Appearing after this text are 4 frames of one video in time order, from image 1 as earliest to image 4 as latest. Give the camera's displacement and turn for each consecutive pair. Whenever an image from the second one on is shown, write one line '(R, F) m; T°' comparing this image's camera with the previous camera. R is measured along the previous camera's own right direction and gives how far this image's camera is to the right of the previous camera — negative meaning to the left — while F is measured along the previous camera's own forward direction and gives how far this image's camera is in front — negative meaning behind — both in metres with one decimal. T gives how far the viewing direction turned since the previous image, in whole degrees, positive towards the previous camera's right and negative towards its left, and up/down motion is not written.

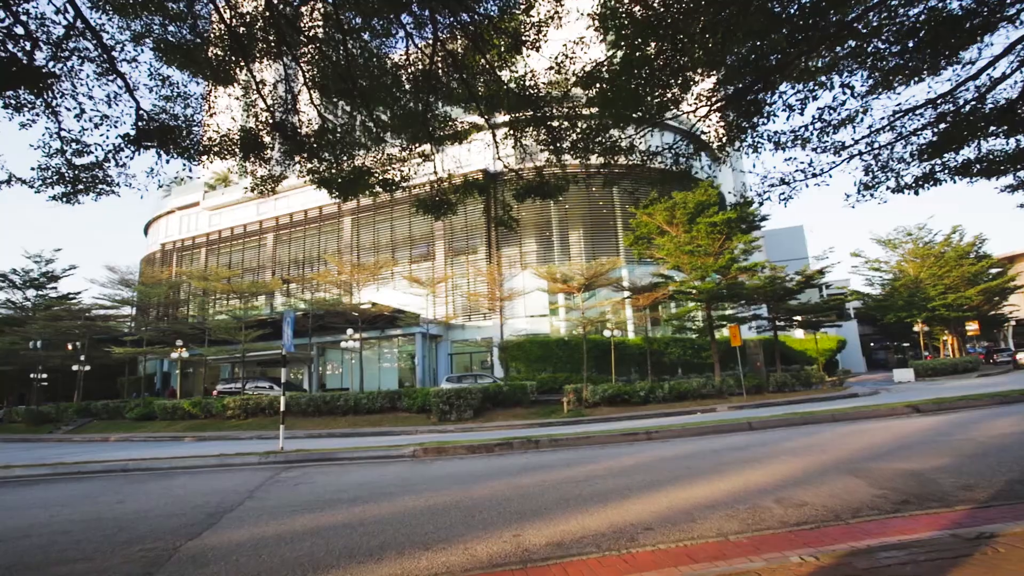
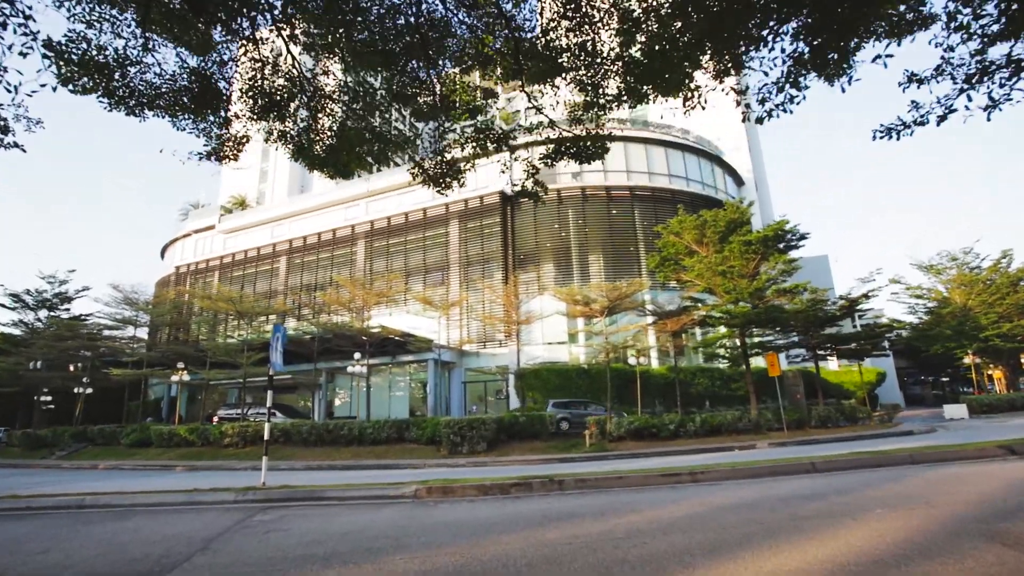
(-0.1, +1.3) m; -2°
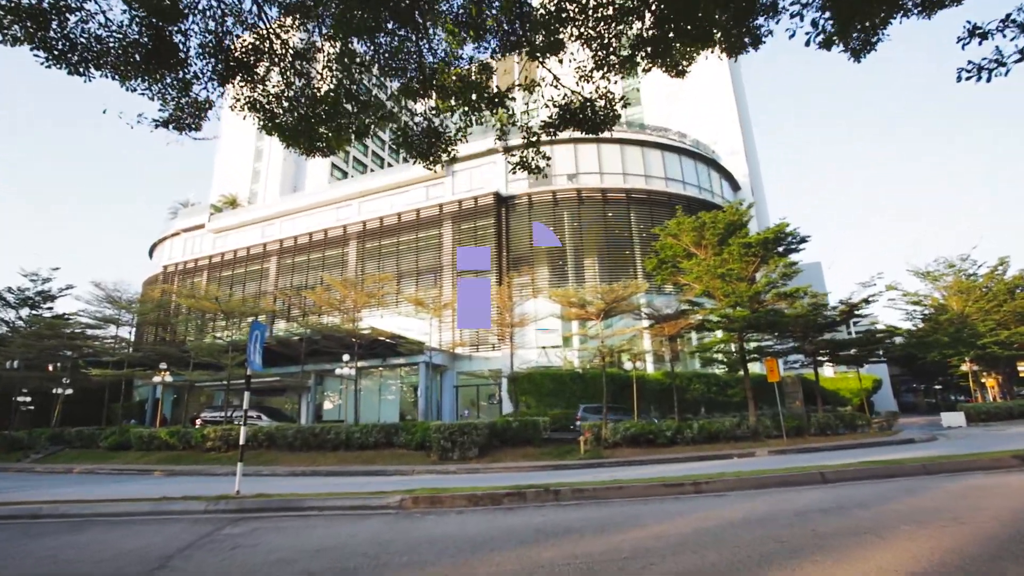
(0.0, +0.5) m; +1°
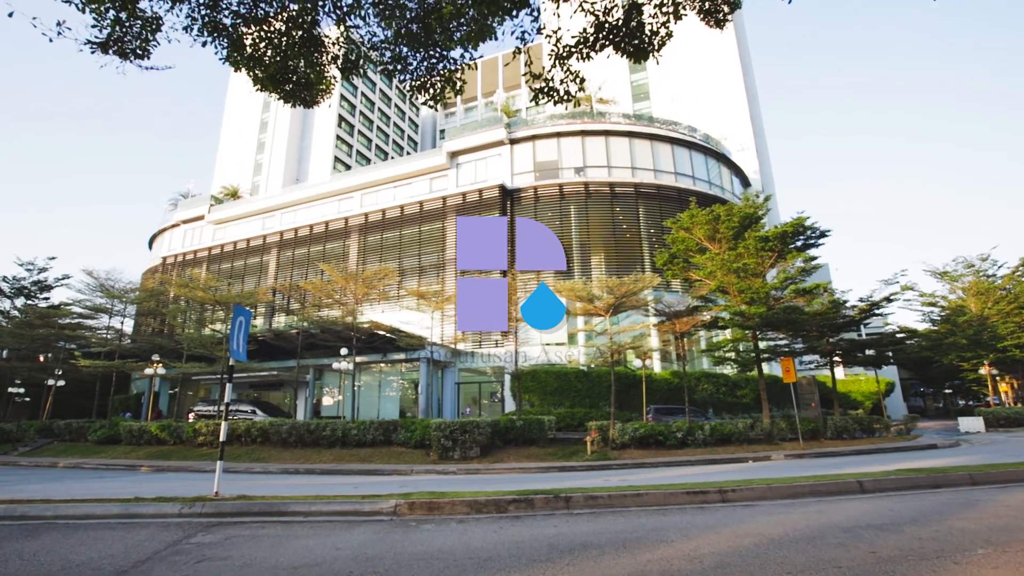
(-0.1, +0.8) m; 0°
